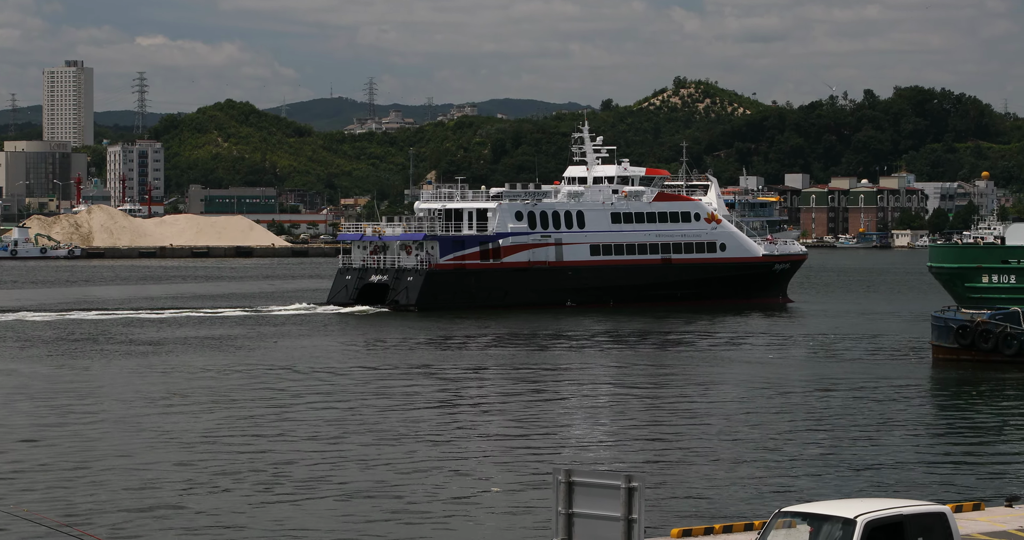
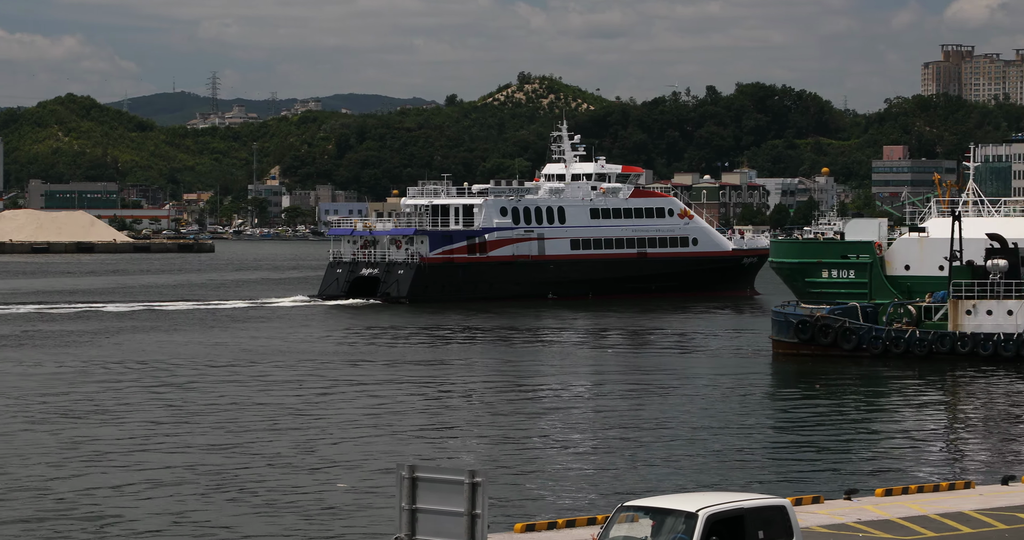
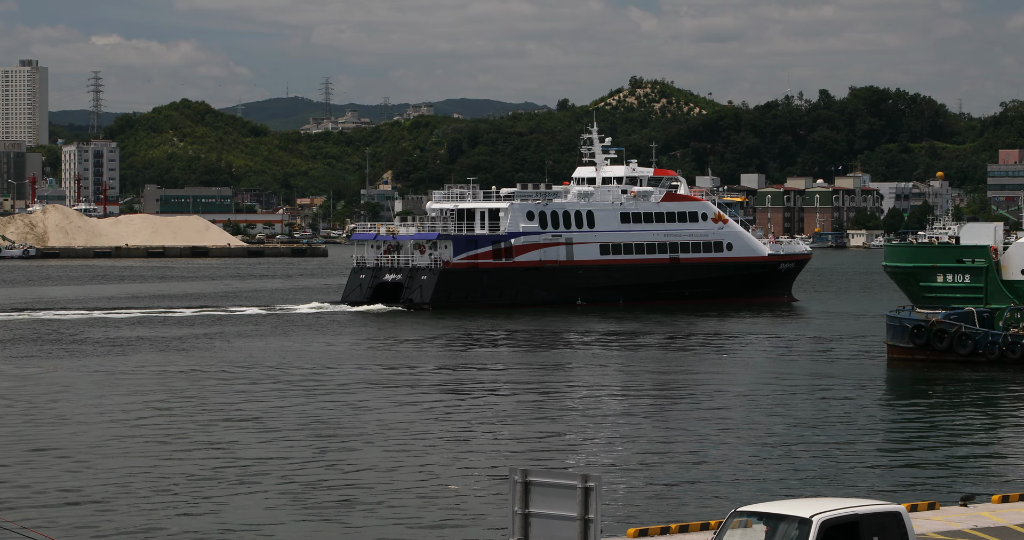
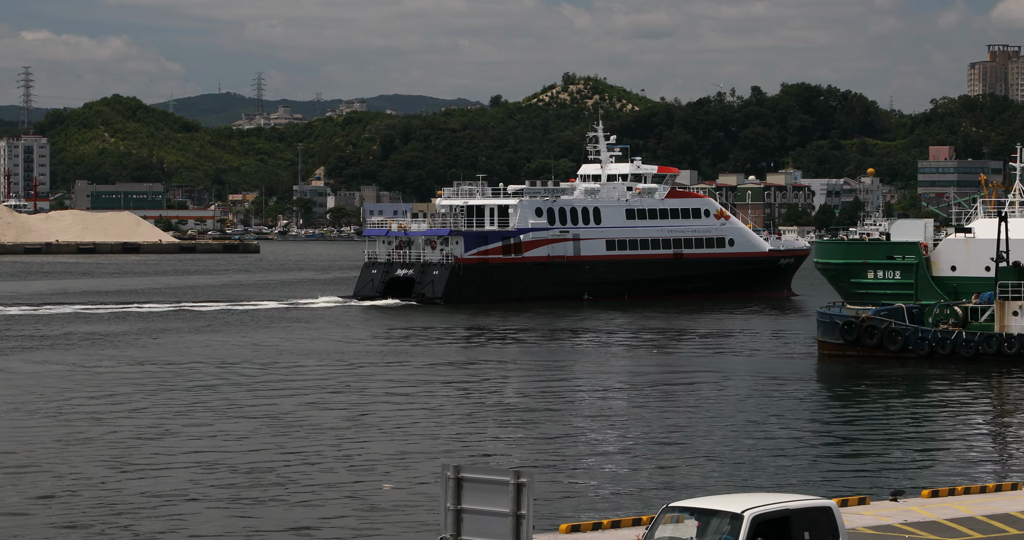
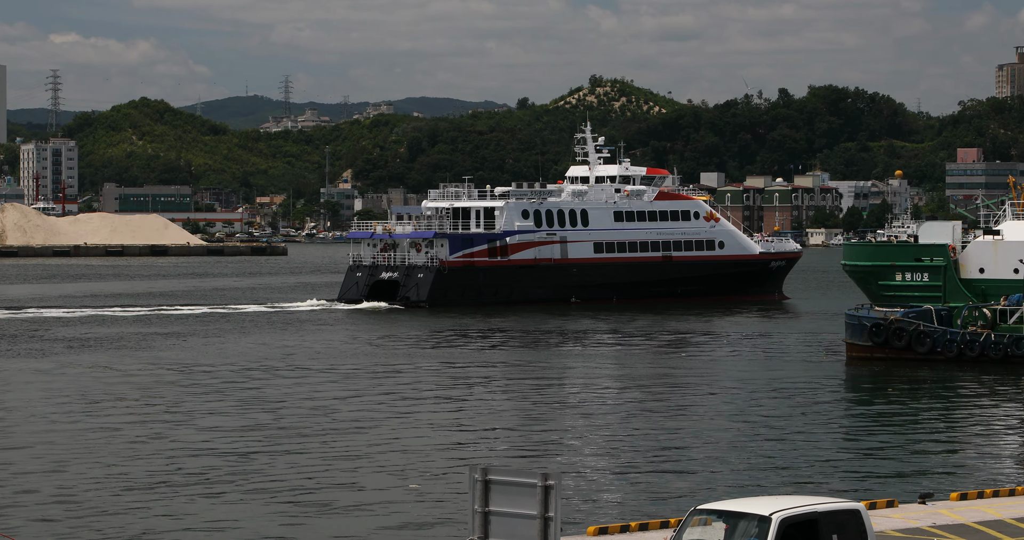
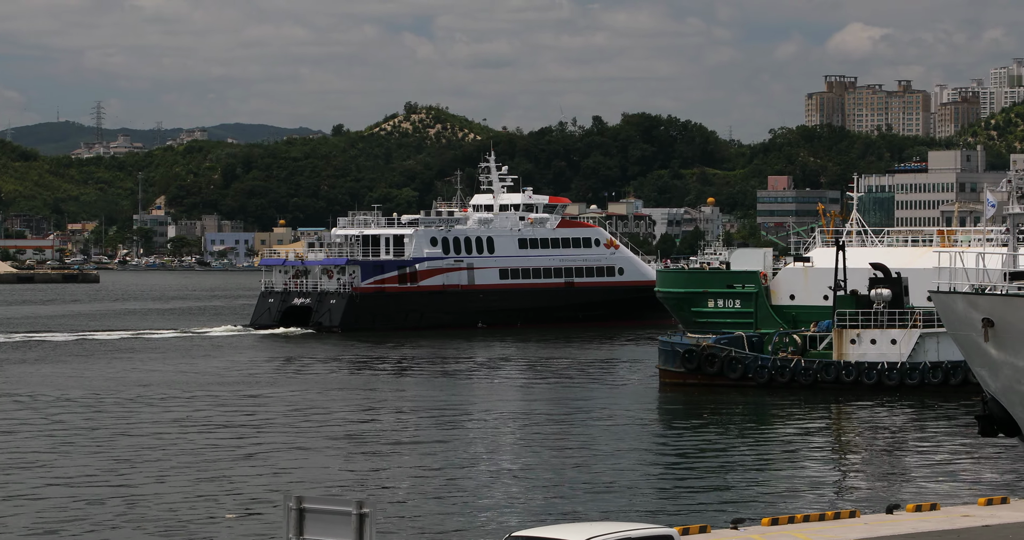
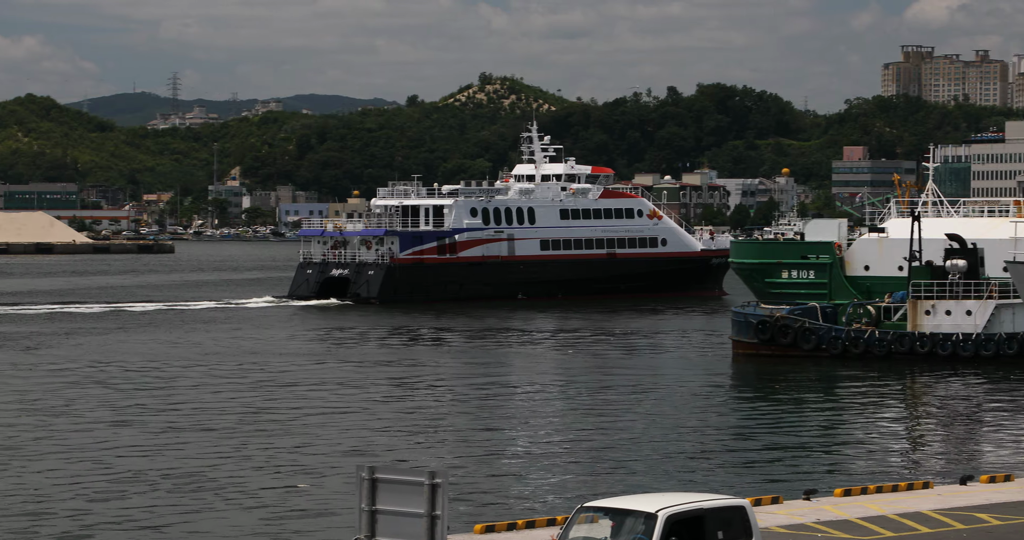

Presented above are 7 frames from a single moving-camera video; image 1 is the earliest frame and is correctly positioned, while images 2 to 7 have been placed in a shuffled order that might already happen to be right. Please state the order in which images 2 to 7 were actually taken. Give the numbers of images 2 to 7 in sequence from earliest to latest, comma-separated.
3, 5, 4, 2, 7, 6
